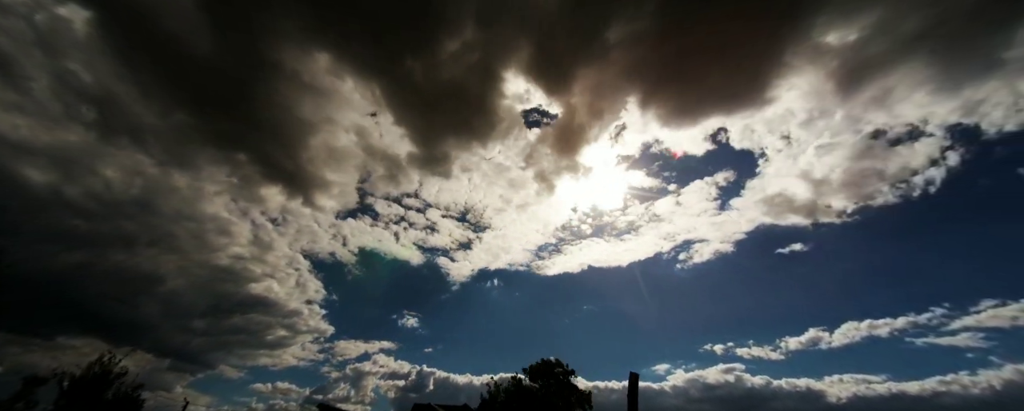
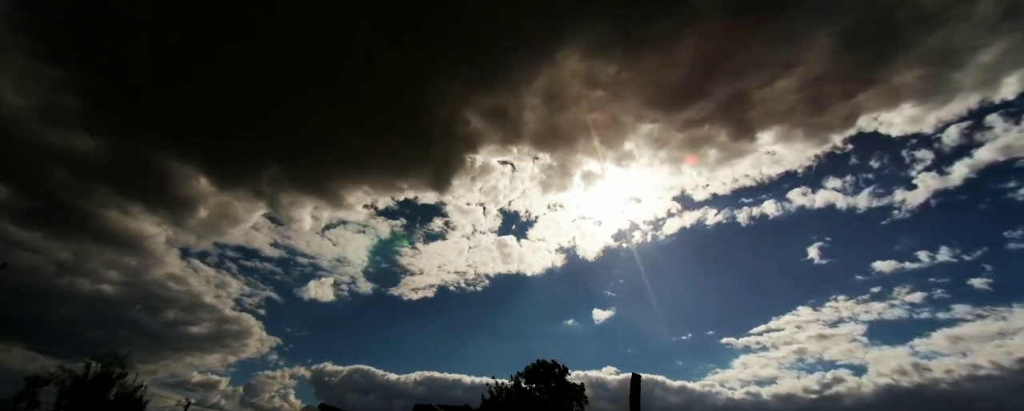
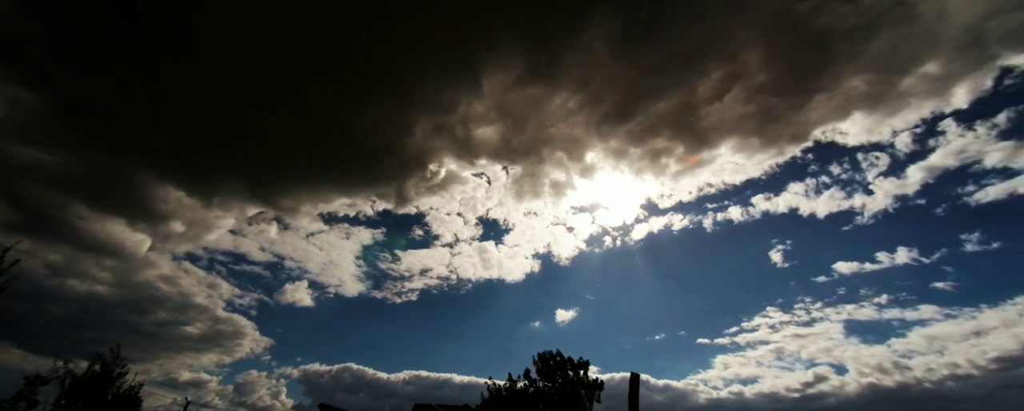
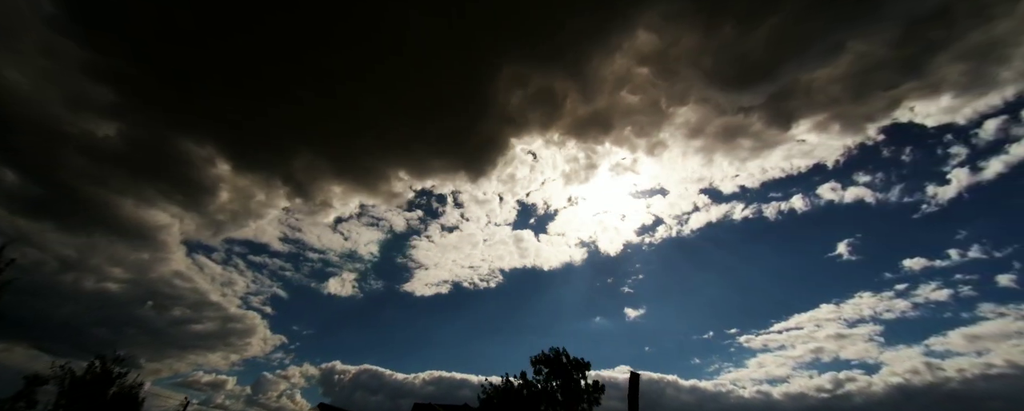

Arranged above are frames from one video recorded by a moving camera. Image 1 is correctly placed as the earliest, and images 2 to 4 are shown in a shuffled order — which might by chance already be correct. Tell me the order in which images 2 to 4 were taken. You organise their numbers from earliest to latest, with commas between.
4, 2, 3
